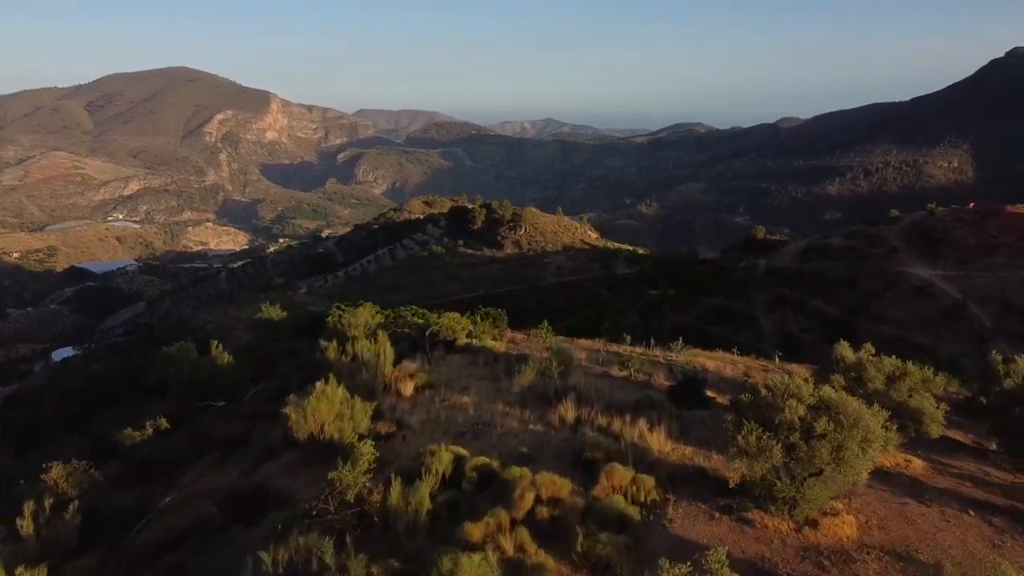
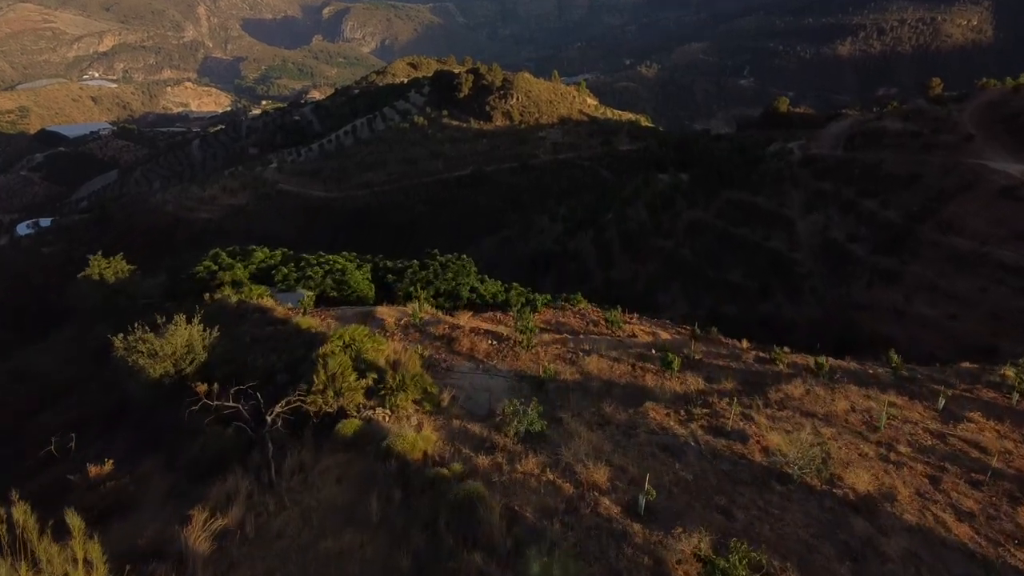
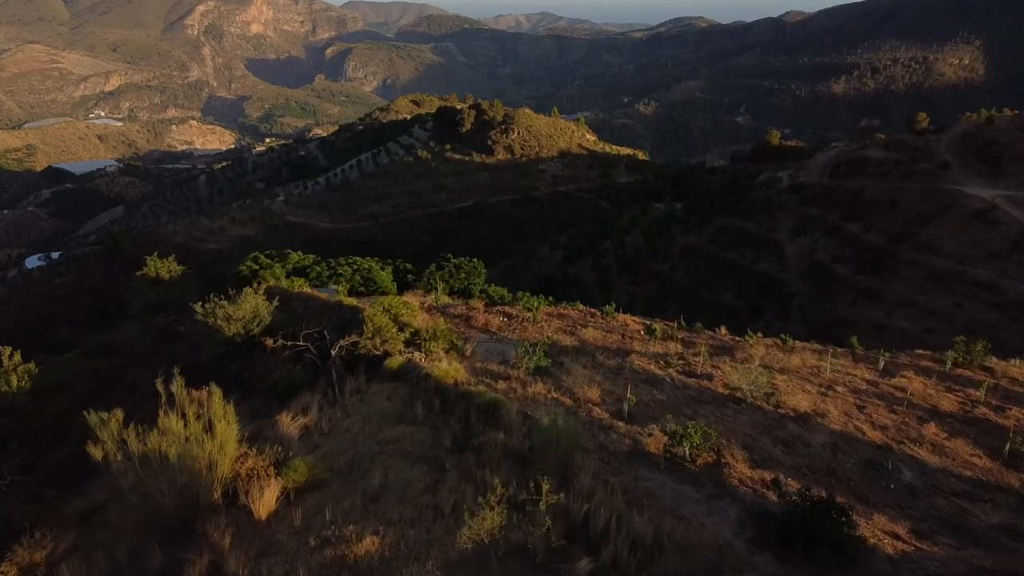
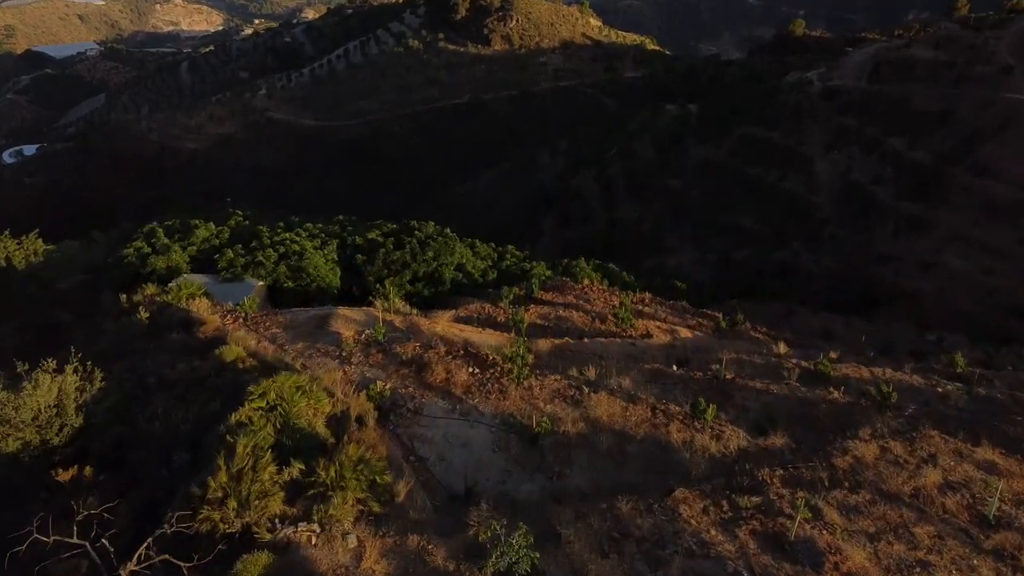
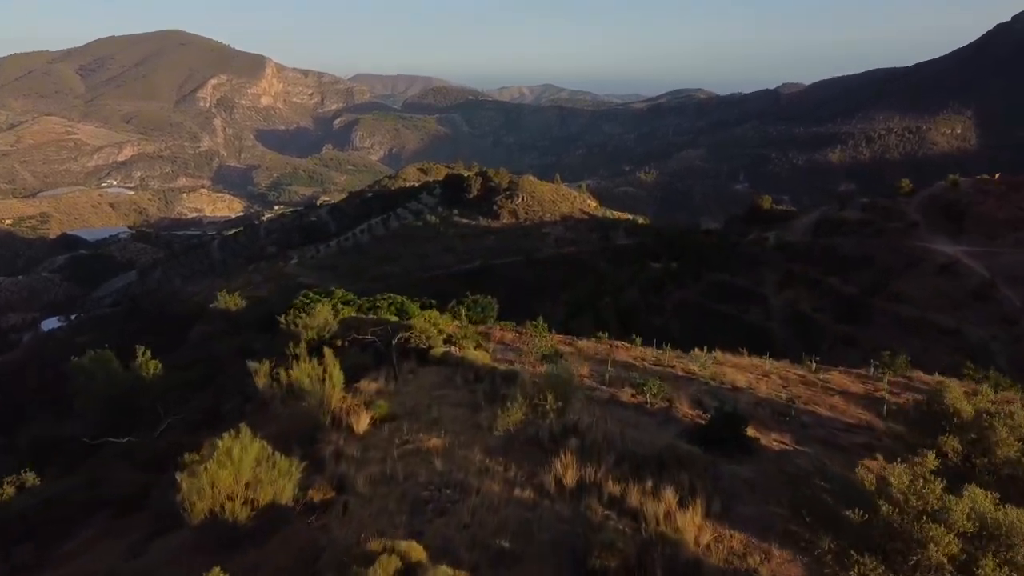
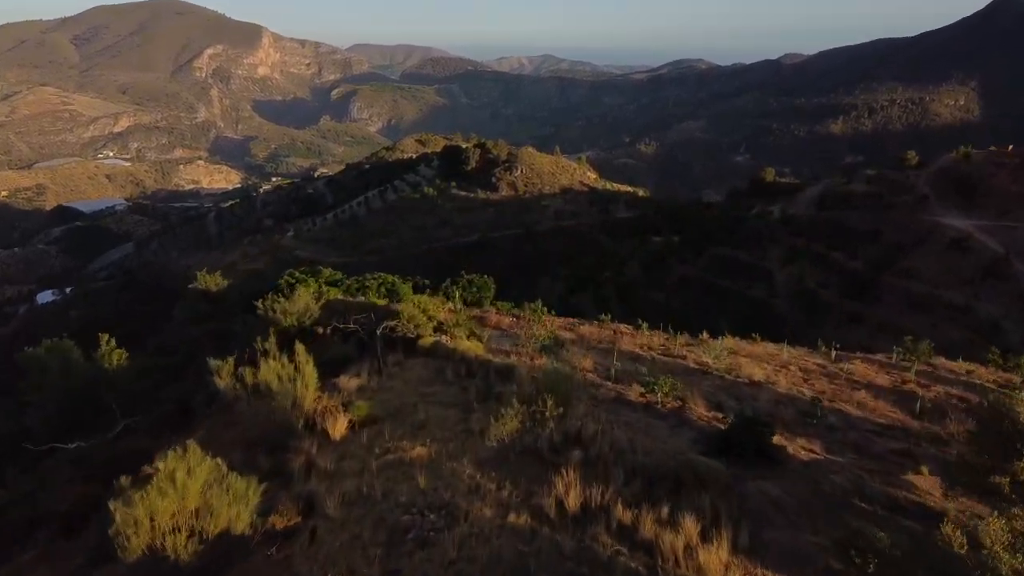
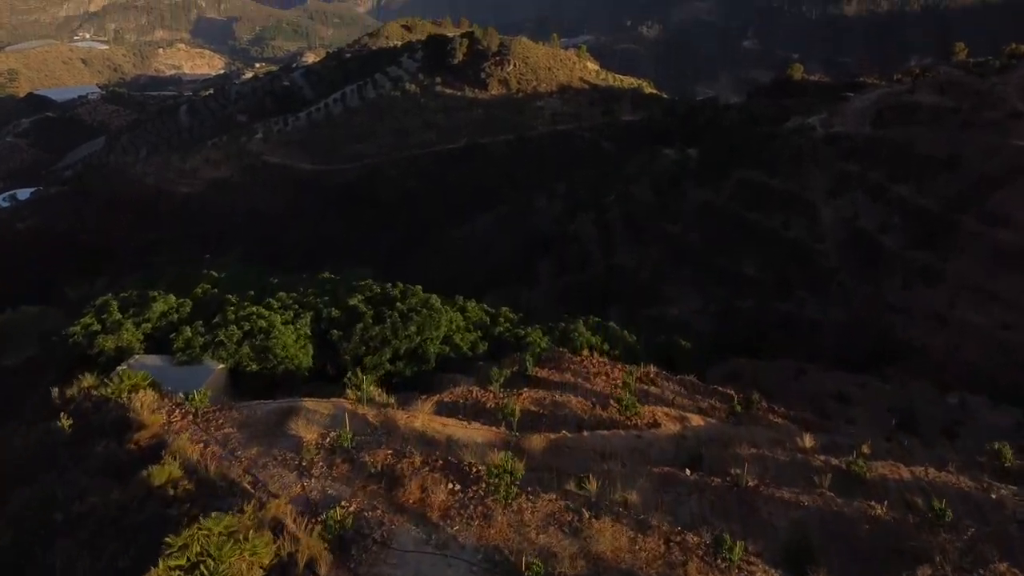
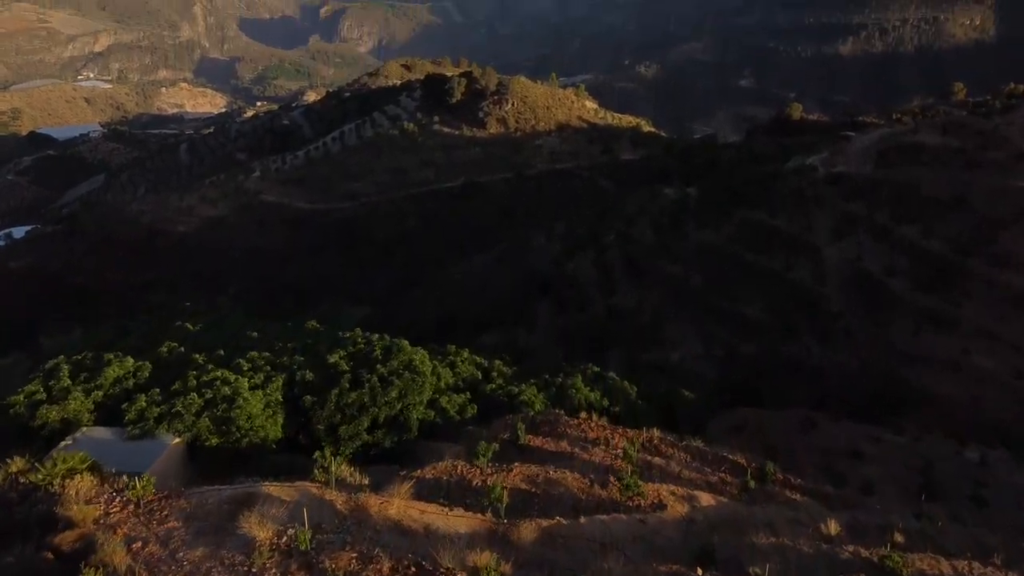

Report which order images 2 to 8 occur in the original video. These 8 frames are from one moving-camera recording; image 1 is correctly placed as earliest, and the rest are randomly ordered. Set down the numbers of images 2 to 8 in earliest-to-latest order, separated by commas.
5, 6, 3, 2, 4, 7, 8
